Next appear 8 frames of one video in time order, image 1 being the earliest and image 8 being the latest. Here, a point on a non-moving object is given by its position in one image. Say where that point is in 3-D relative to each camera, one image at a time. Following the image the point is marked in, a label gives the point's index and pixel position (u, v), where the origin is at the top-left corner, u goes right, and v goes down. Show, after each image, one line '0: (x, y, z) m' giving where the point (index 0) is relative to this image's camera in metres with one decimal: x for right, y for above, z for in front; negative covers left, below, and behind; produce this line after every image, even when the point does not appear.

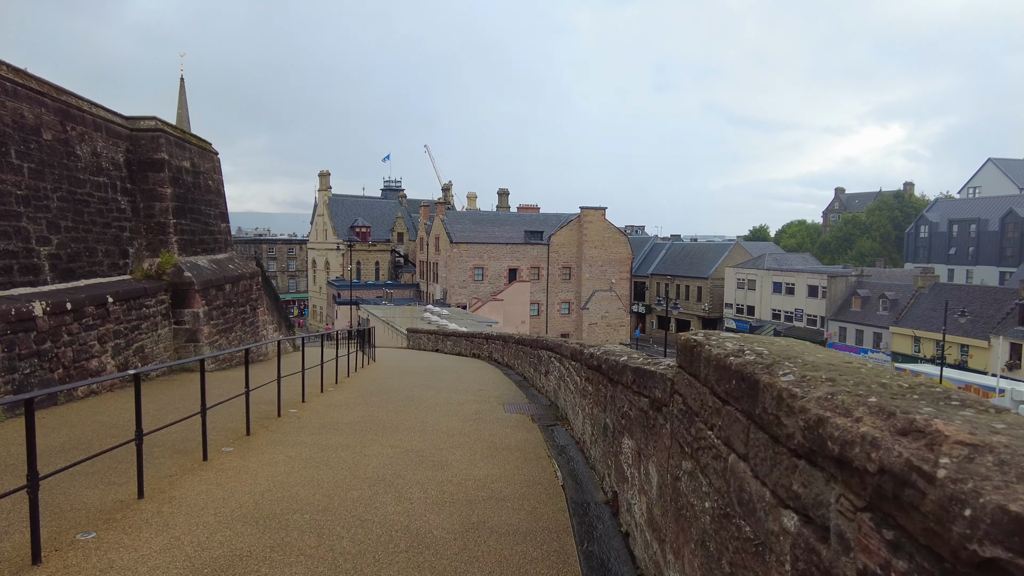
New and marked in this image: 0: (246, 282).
0: (-5.8, +0.1, +14.0) m
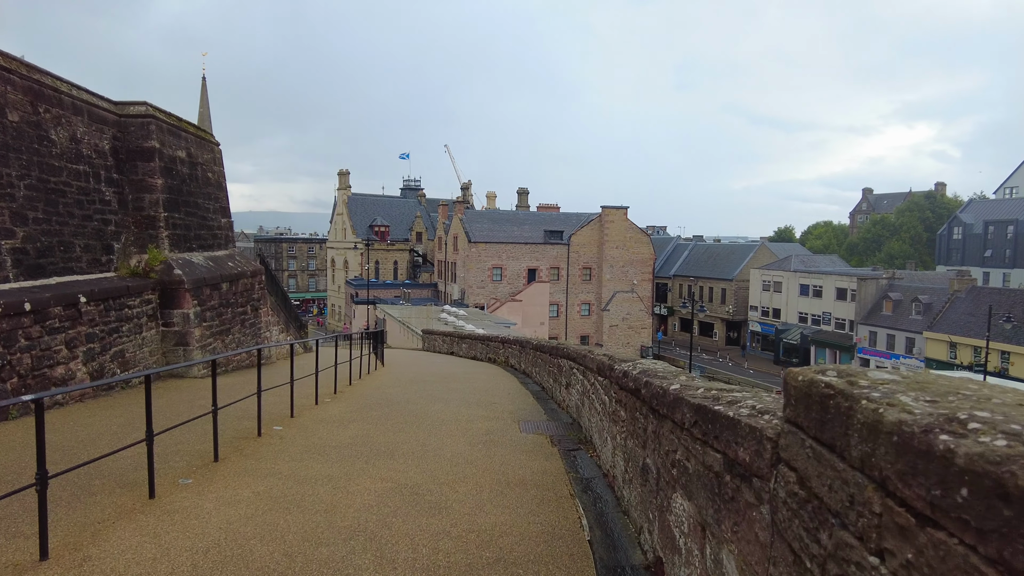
0: (-5.4, +0.1, +13.1) m
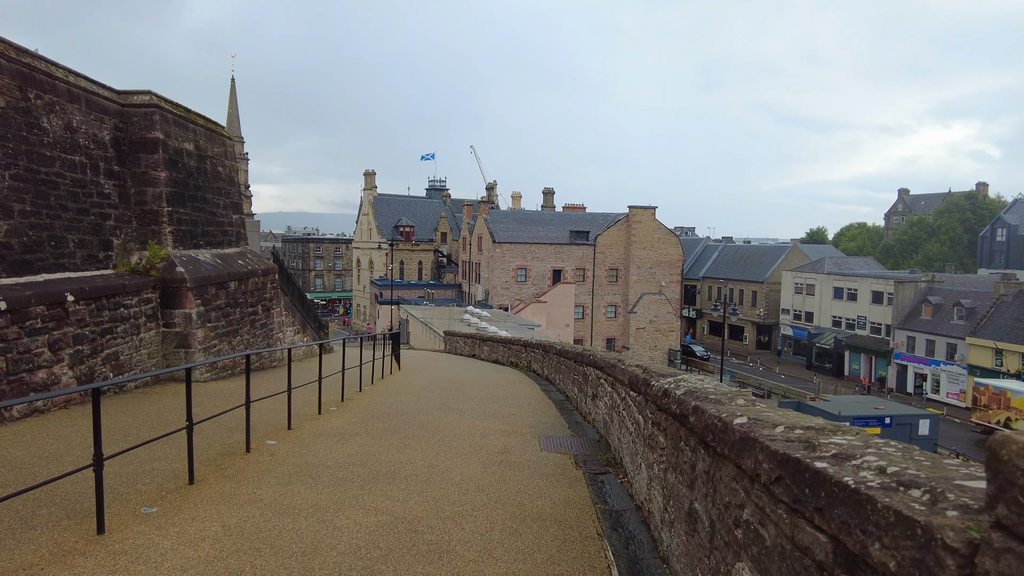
0: (-5.0, +0.2, +12.6) m
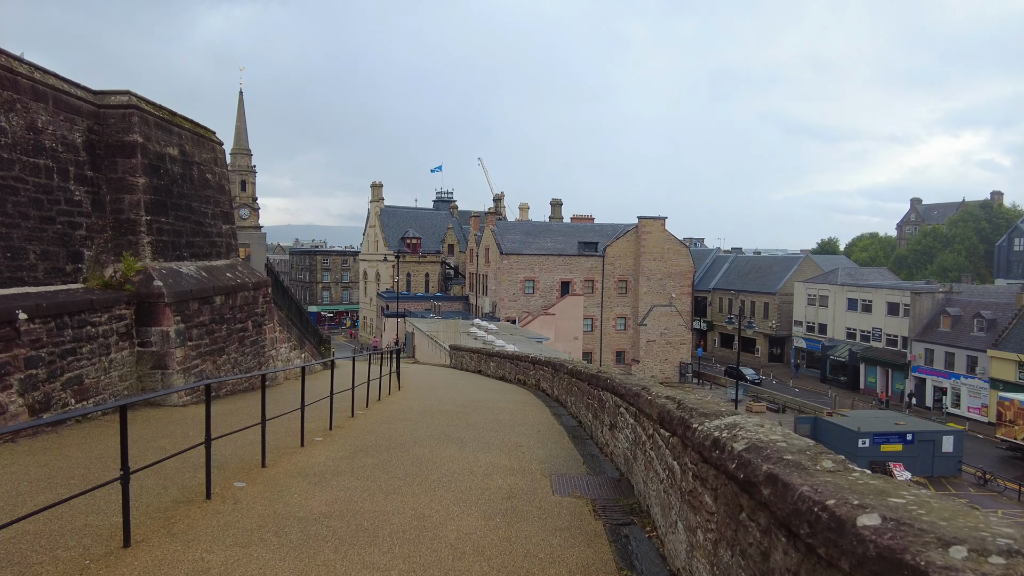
0: (-4.8, -0.1, +11.8) m
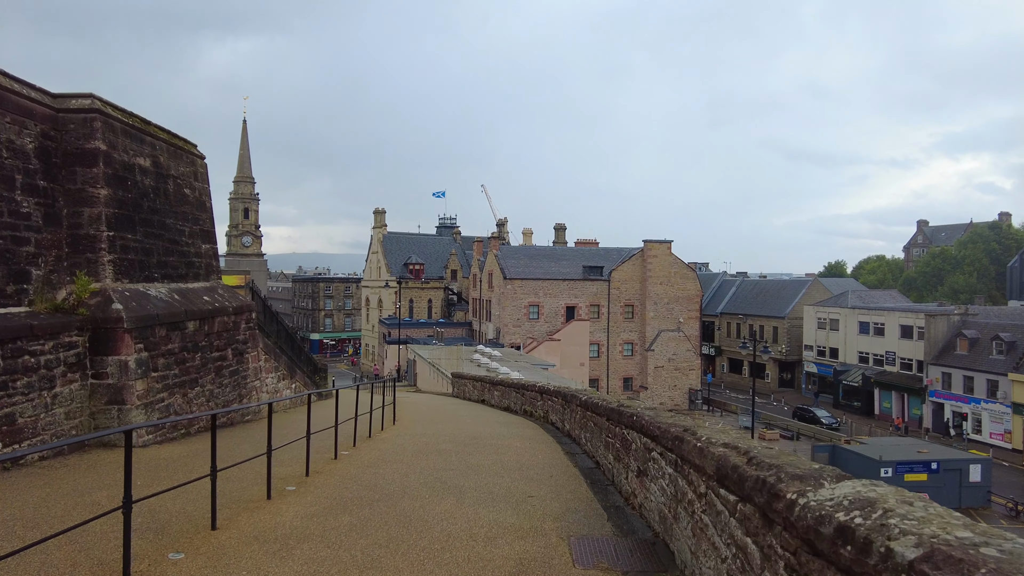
0: (-4.7, -0.5, +10.8) m
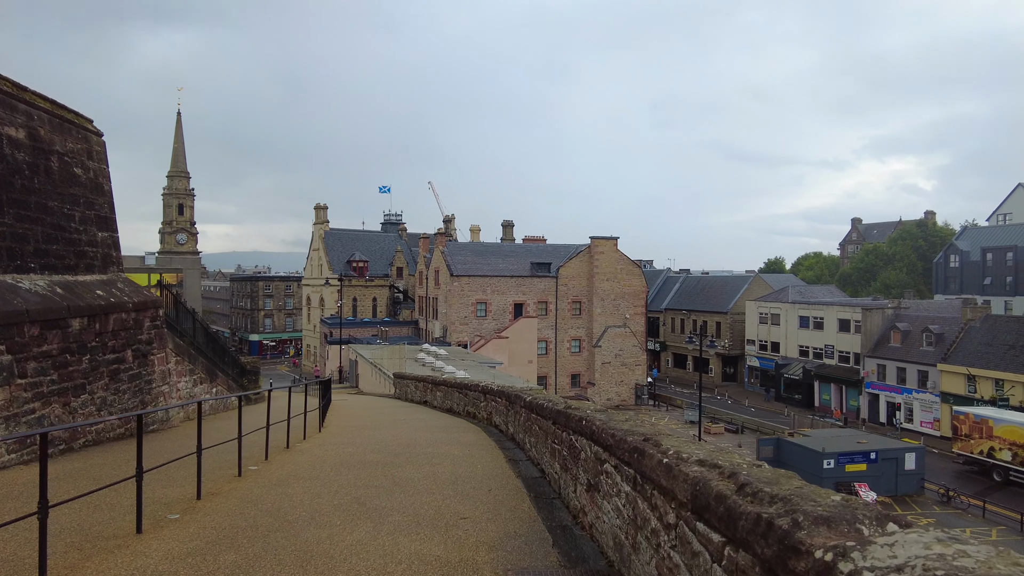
0: (-5.7, -0.4, +9.5) m
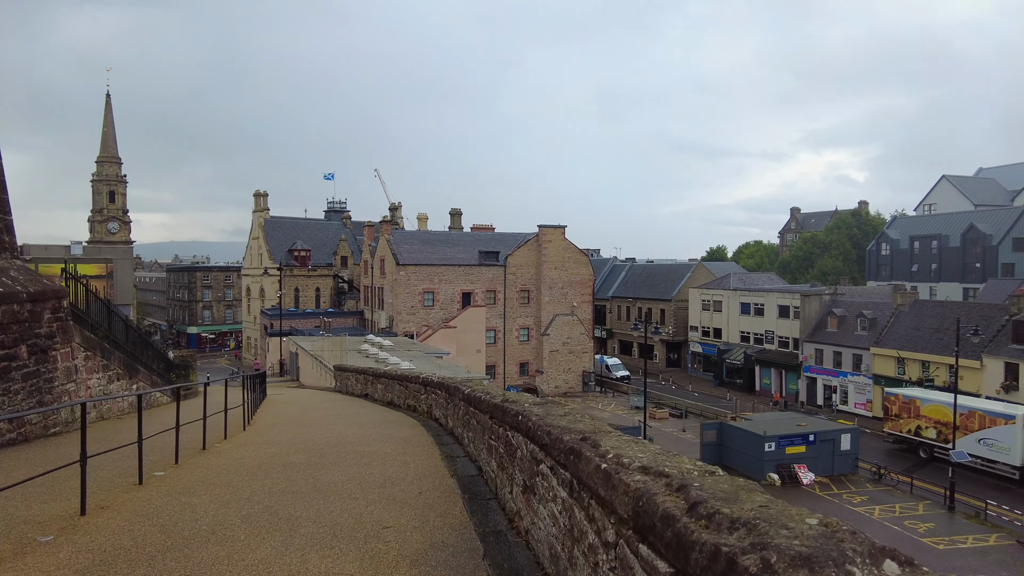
0: (-6.5, -0.3, +8.5) m
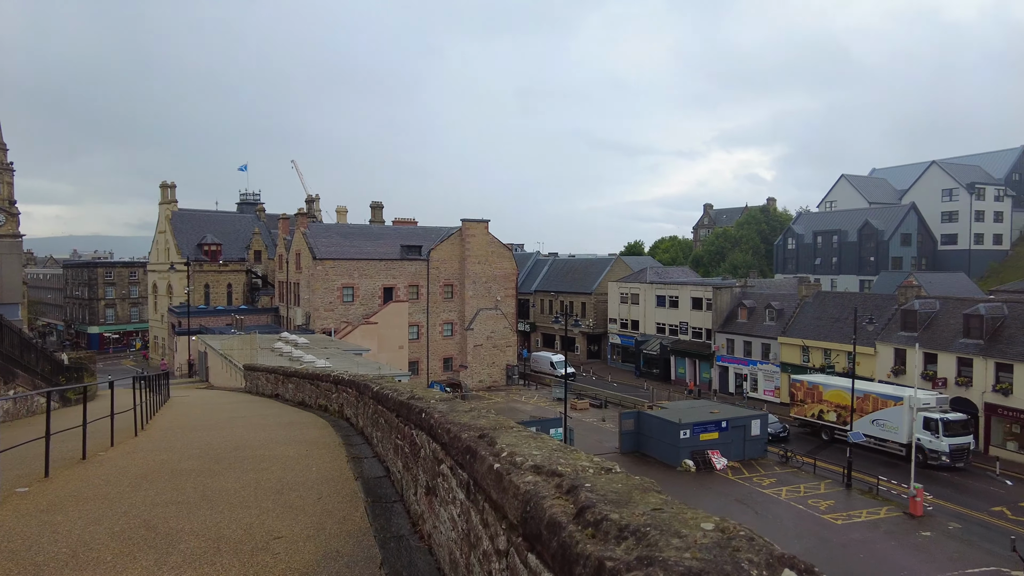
0: (-7.6, -0.2, +7.4) m
